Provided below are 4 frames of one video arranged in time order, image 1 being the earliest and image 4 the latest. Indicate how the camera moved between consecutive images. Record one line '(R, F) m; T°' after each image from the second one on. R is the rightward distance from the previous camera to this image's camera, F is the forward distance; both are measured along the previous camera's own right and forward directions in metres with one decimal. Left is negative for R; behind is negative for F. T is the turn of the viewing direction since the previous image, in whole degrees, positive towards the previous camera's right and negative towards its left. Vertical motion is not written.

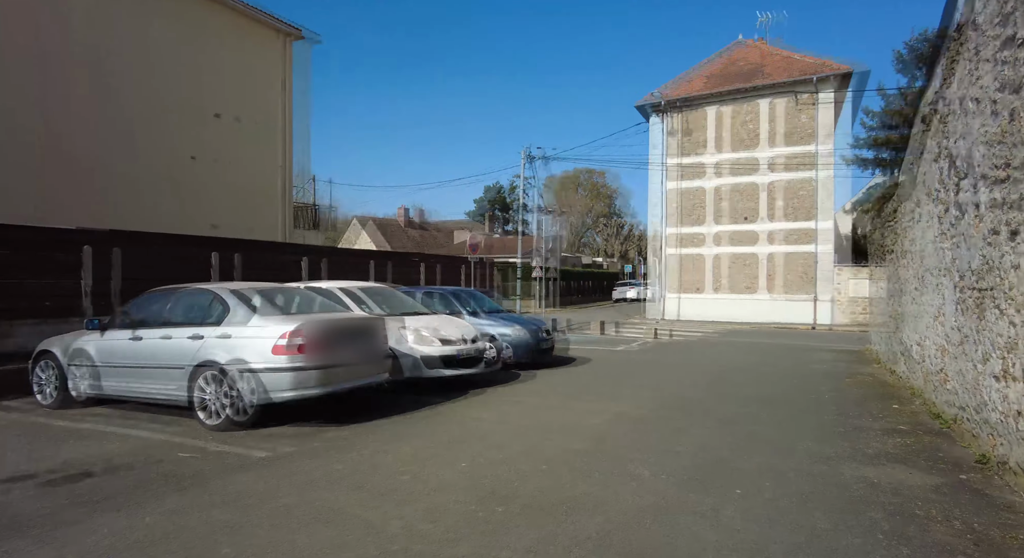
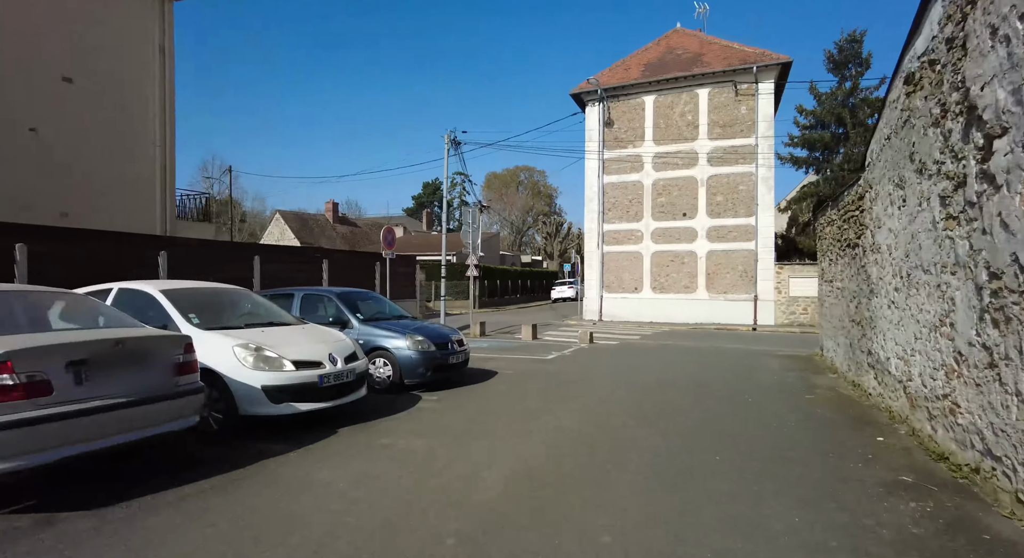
(+0.6, +2.0) m; +6°
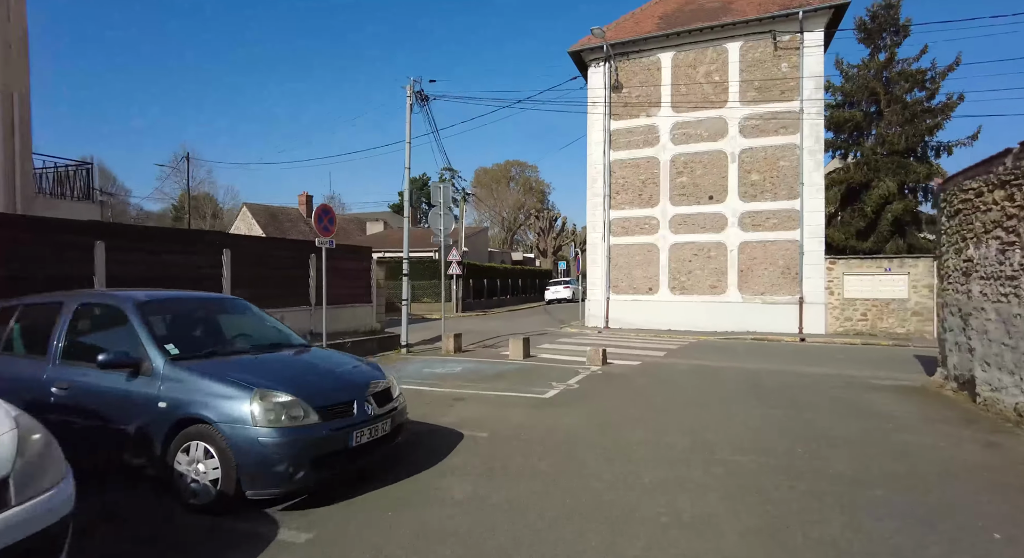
(+0.2, +4.7) m; +1°
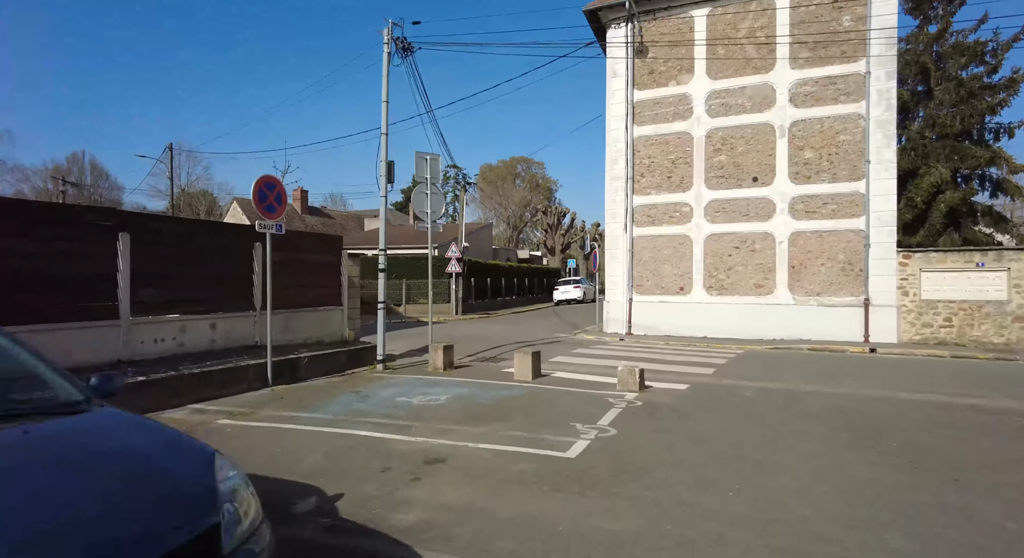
(0.0, +3.1) m; -1°
